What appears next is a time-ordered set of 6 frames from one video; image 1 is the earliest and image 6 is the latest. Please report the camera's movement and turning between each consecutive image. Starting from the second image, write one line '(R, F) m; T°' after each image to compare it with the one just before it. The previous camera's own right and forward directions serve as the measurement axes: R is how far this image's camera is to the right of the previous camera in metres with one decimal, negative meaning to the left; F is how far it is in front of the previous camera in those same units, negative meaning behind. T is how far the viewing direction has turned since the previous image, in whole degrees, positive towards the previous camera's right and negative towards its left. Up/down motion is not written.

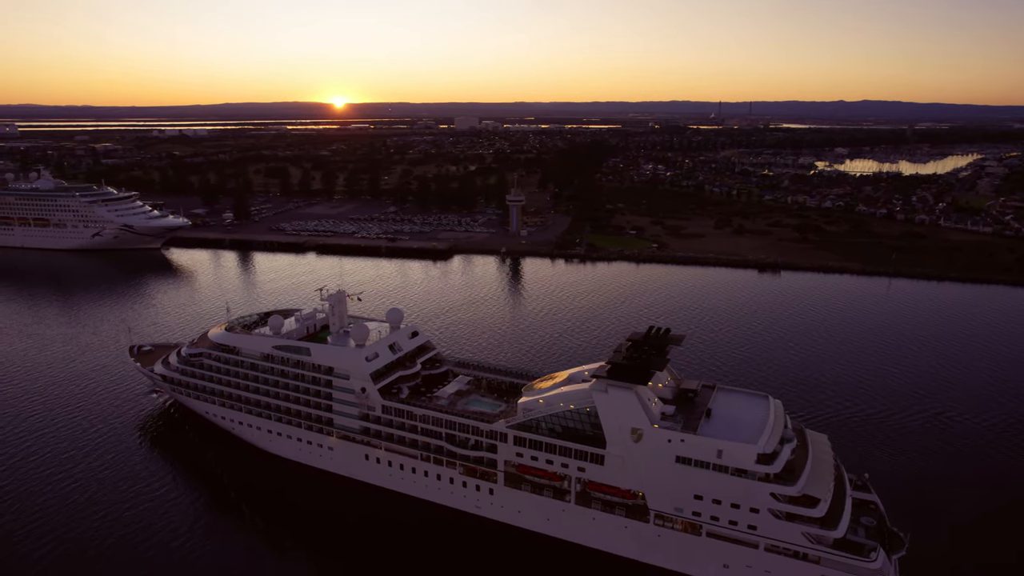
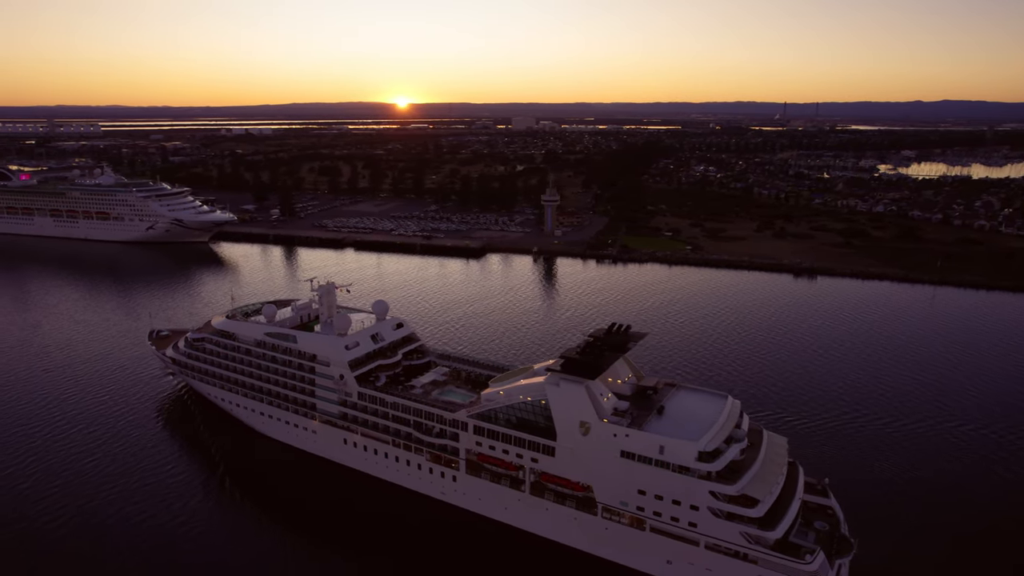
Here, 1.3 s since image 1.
(+1.4, -0.2) m; -5°
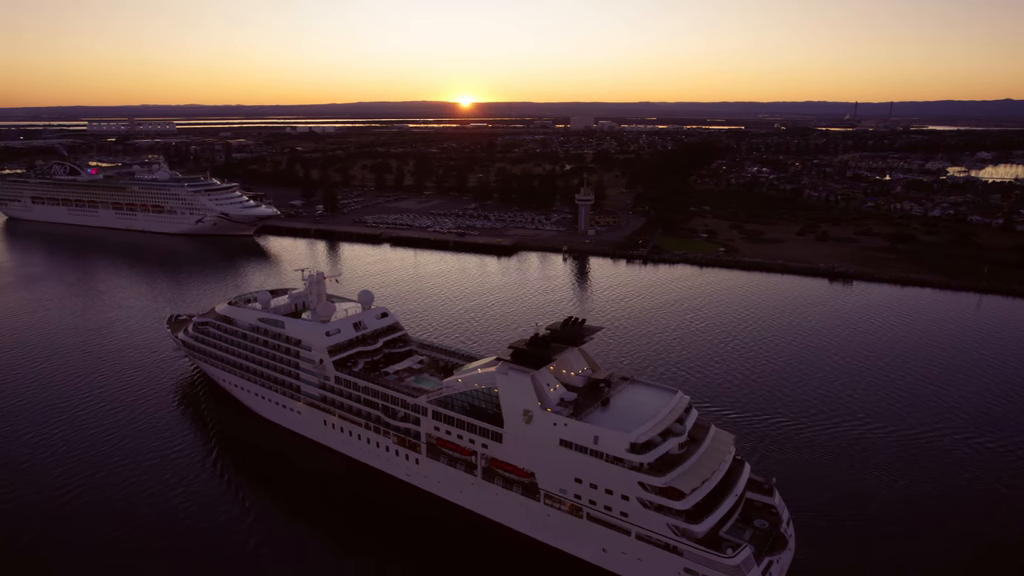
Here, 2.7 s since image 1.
(+1.5, -0.2) m; -5°
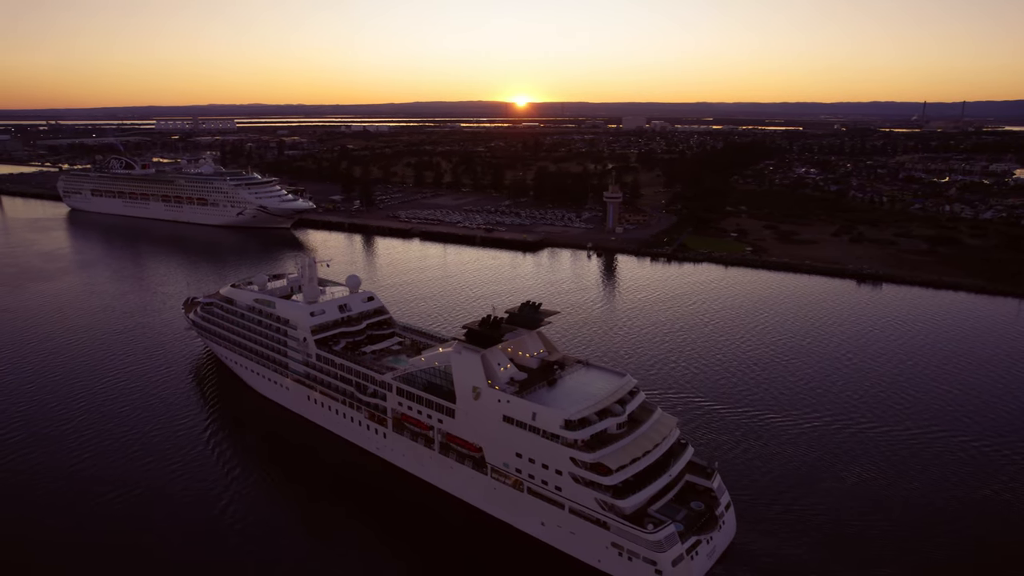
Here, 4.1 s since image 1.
(+1.4, -0.3) m; -4°
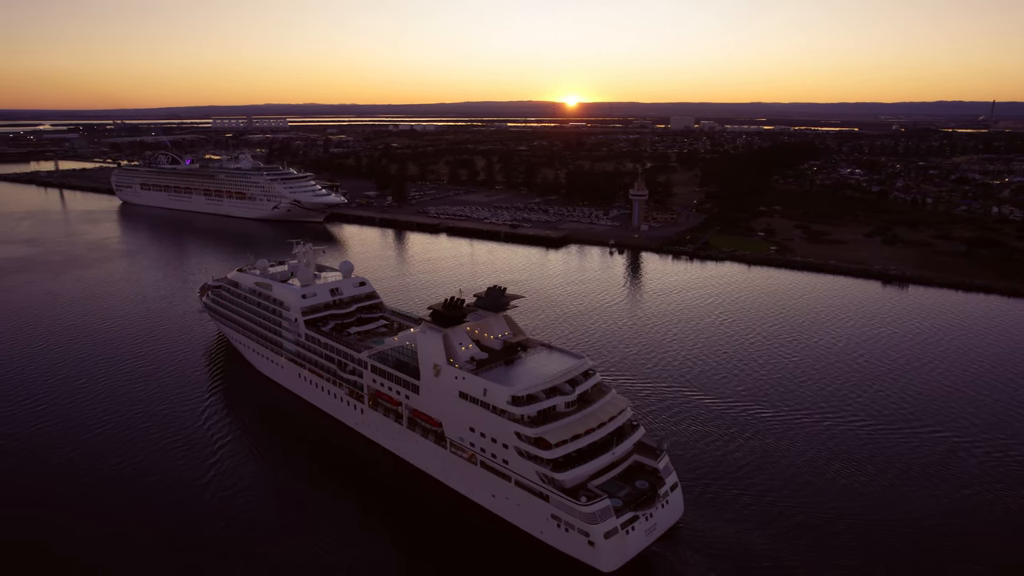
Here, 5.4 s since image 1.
(+1.3, -0.4) m; -4°
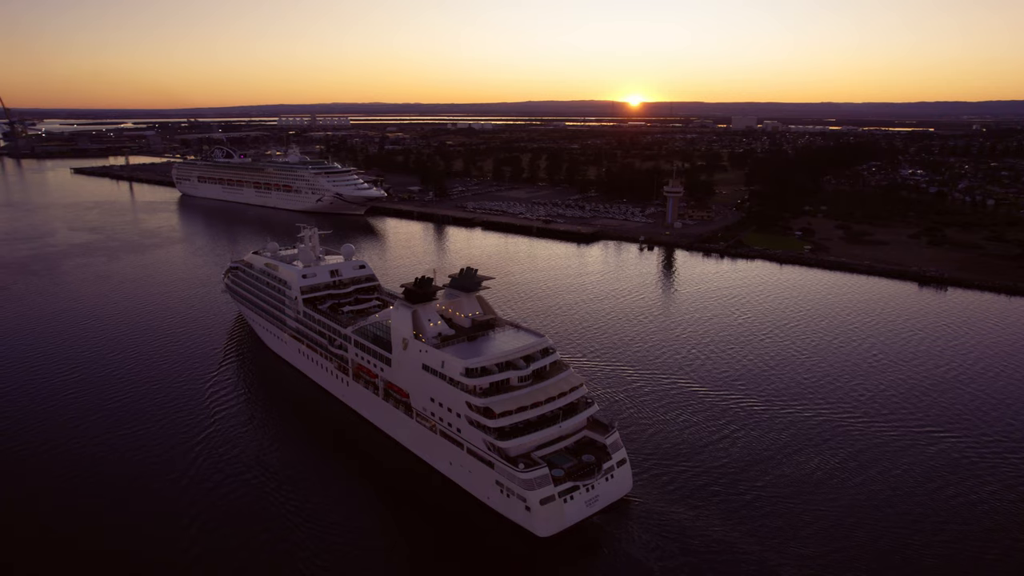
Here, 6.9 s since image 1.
(+1.4, -0.4) m; -5°
